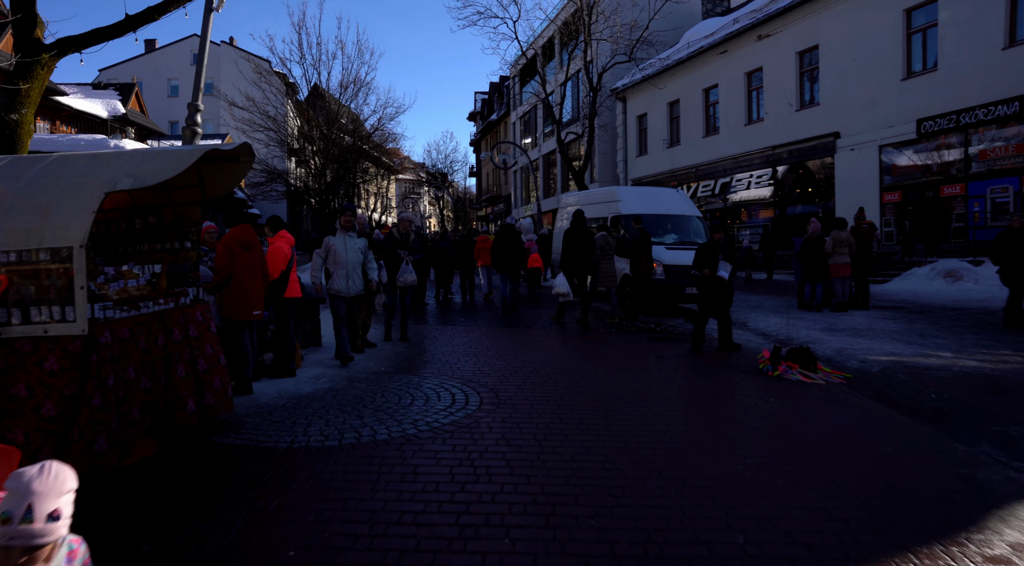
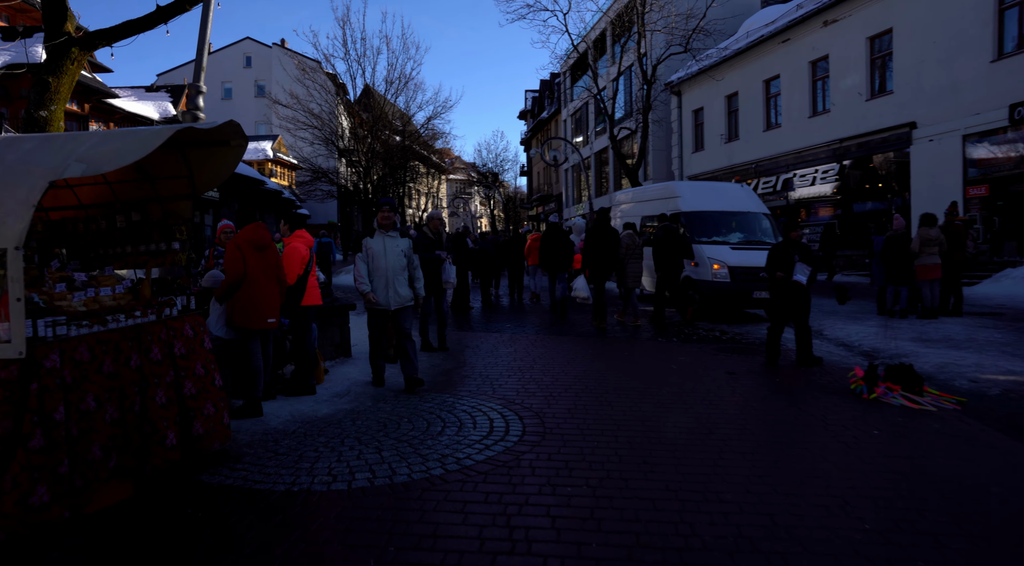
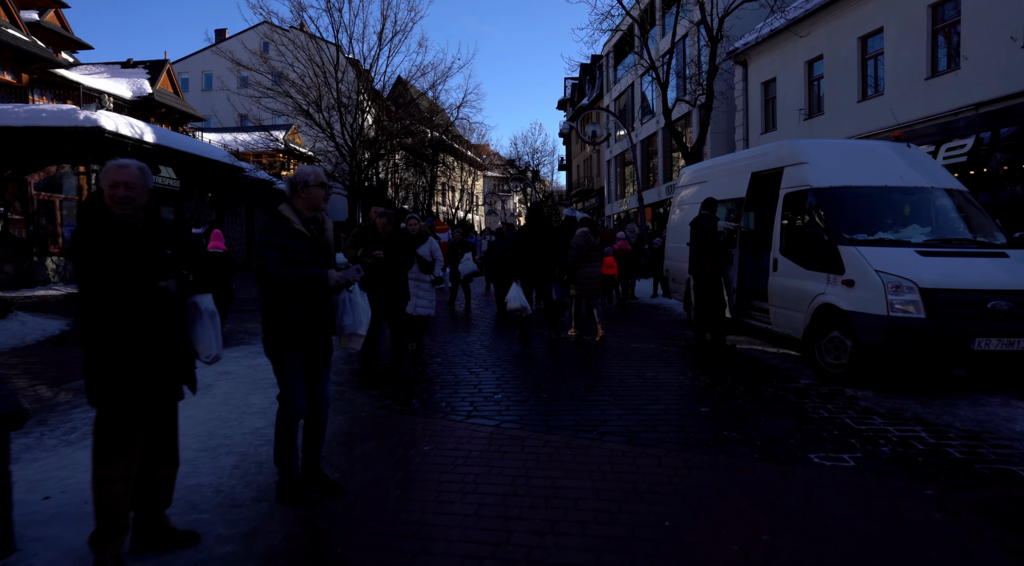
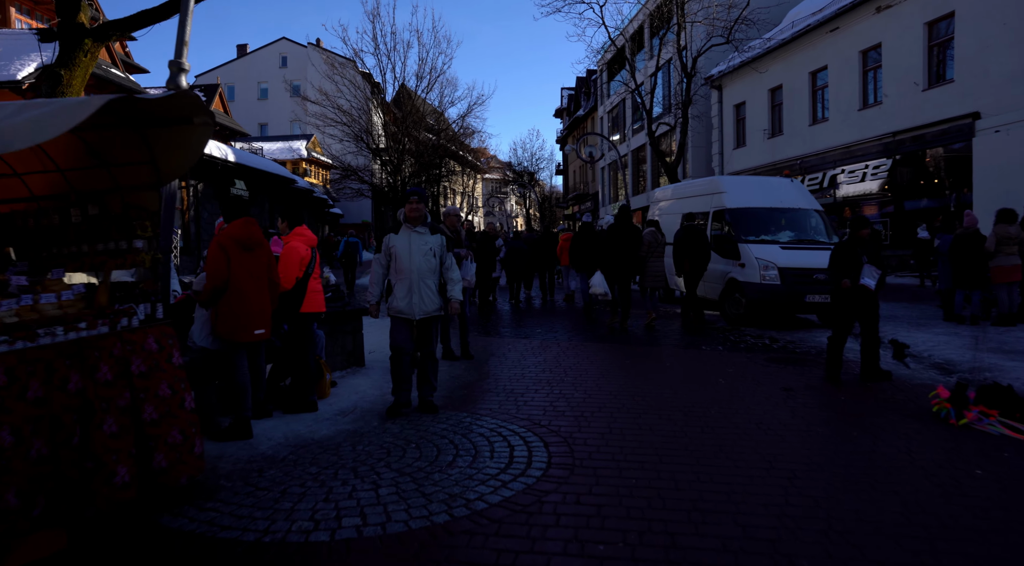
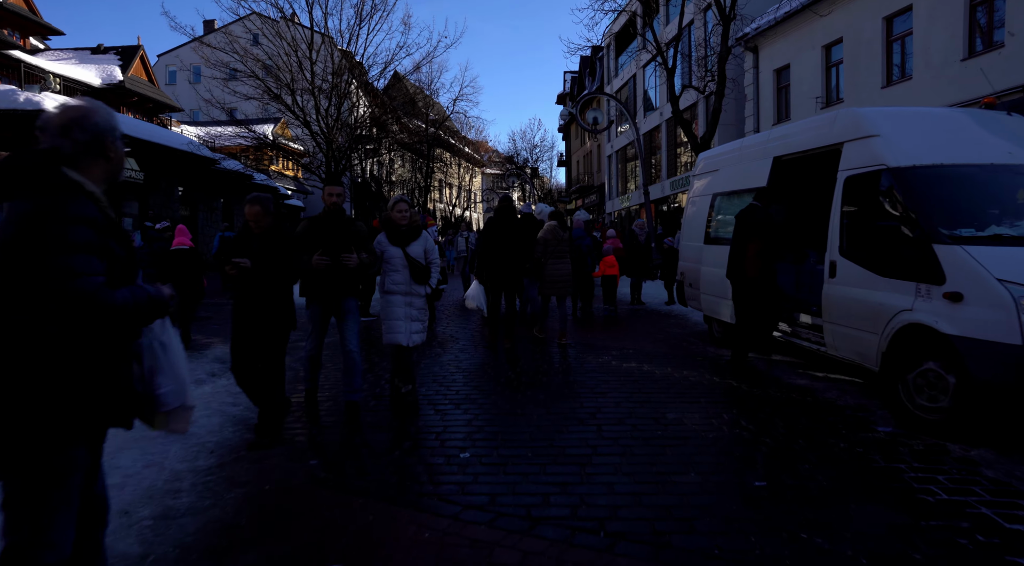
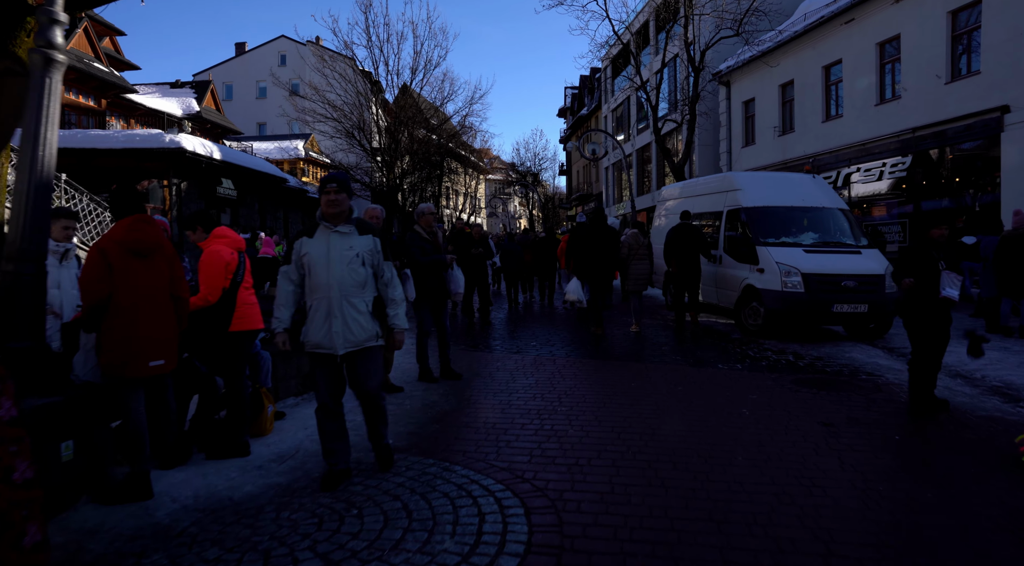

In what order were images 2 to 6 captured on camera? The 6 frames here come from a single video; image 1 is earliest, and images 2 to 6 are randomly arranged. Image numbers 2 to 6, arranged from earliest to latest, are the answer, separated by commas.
2, 4, 6, 3, 5
